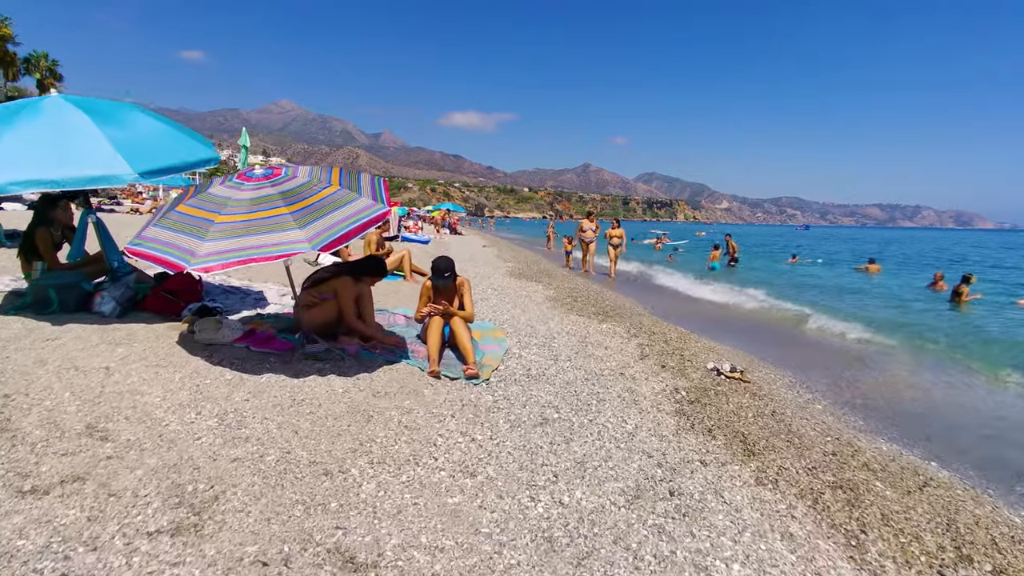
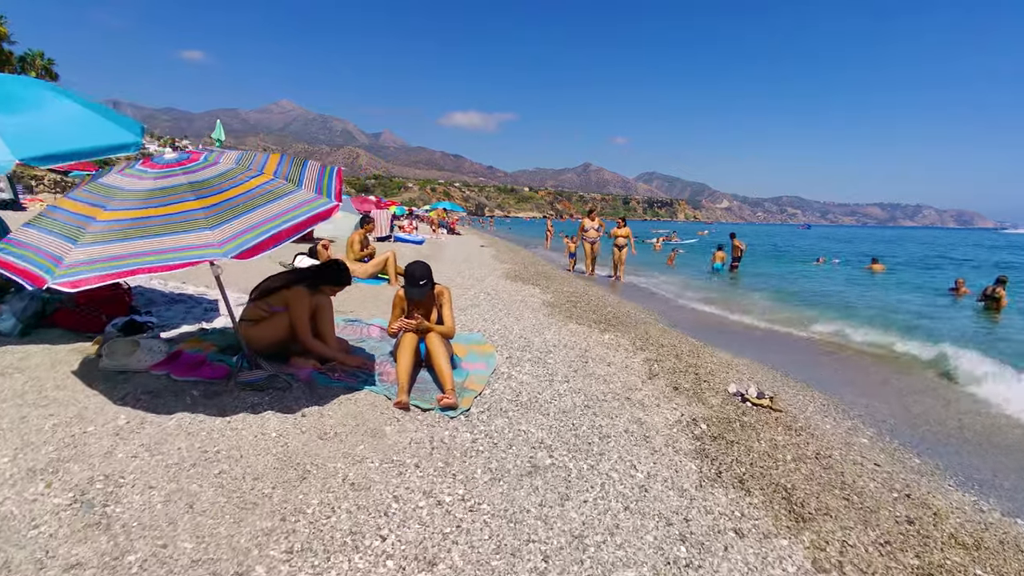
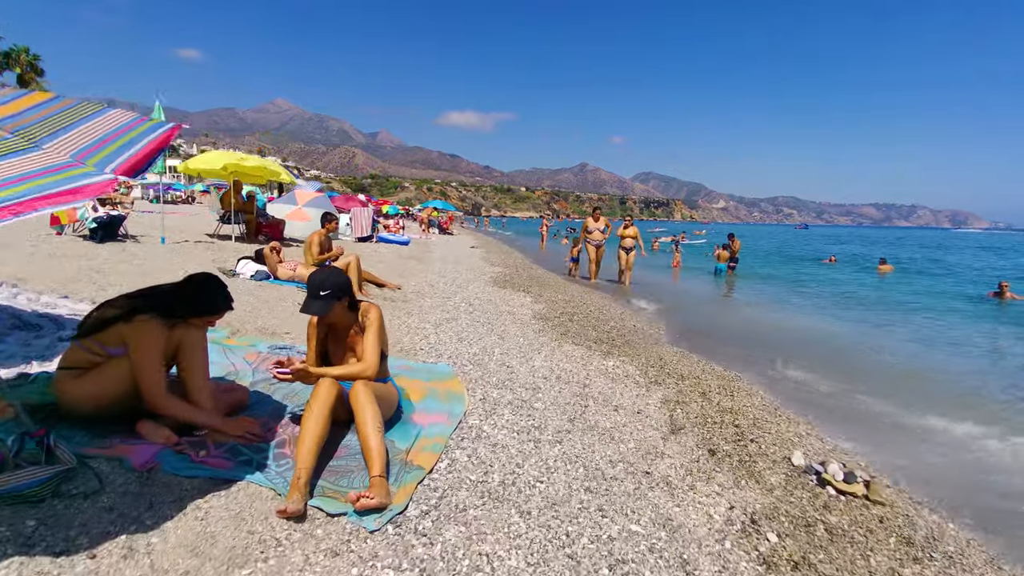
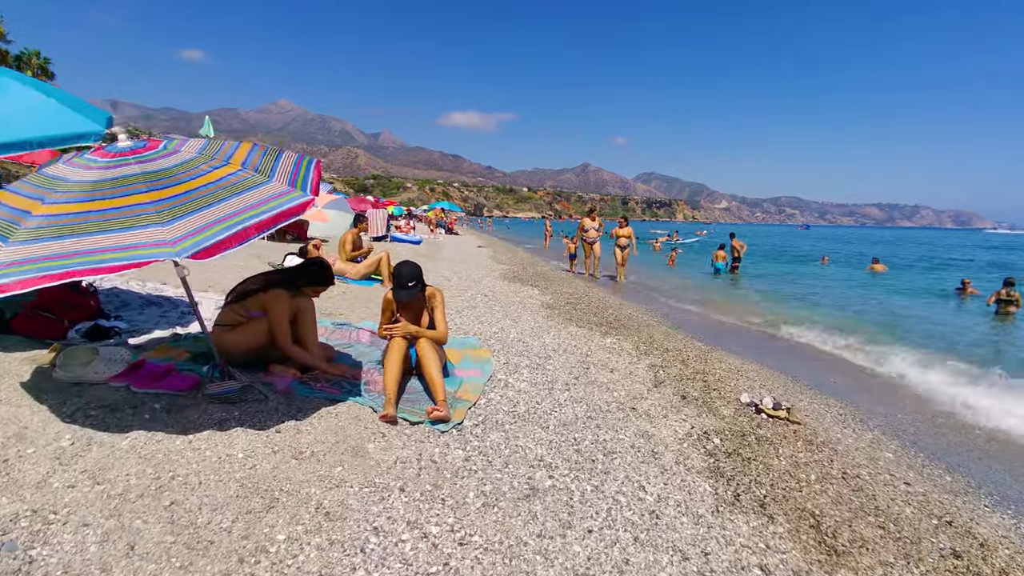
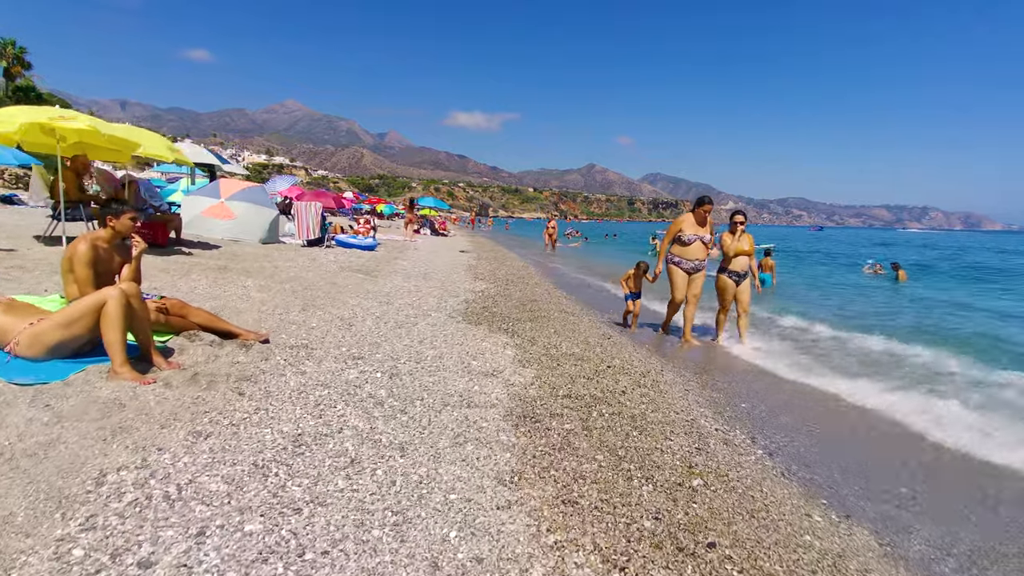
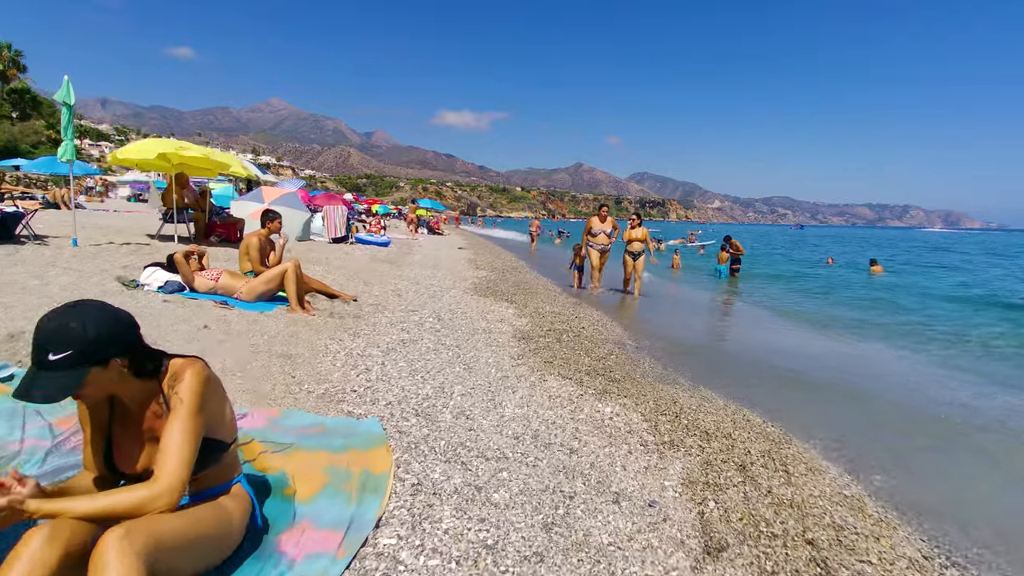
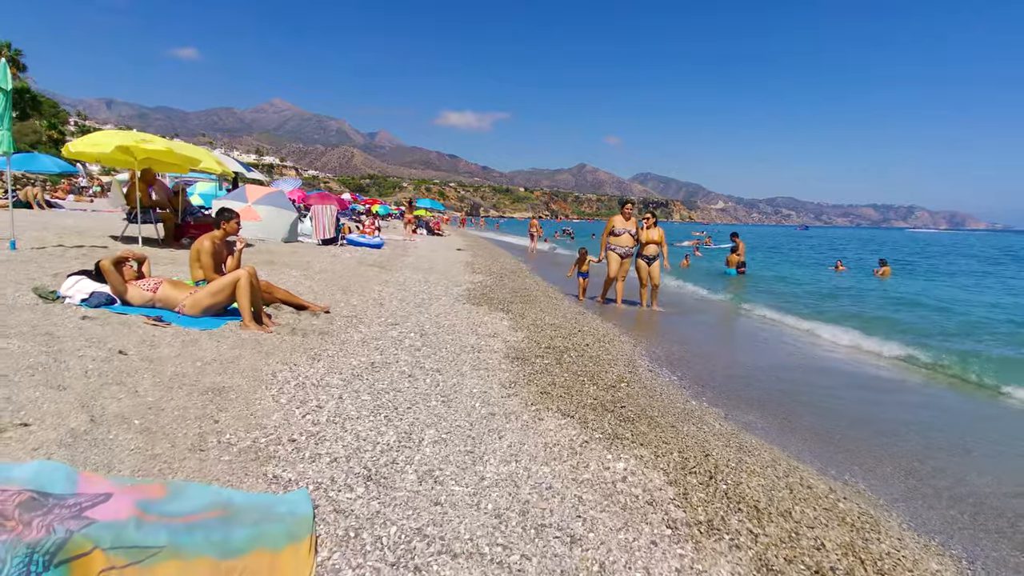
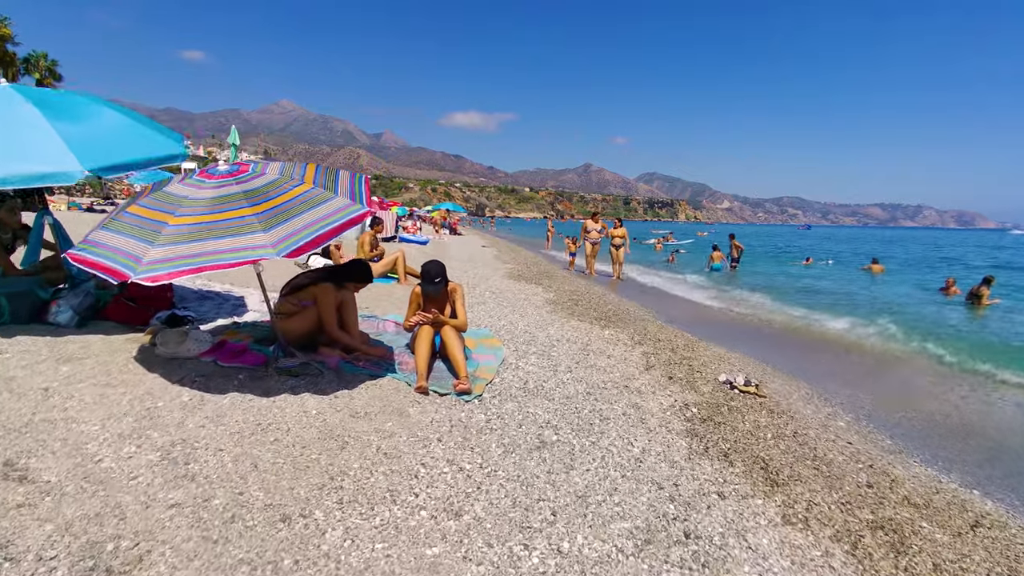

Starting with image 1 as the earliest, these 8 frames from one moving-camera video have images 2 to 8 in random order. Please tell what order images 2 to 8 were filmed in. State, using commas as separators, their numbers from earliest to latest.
8, 2, 4, 3, 6, 7, 5
